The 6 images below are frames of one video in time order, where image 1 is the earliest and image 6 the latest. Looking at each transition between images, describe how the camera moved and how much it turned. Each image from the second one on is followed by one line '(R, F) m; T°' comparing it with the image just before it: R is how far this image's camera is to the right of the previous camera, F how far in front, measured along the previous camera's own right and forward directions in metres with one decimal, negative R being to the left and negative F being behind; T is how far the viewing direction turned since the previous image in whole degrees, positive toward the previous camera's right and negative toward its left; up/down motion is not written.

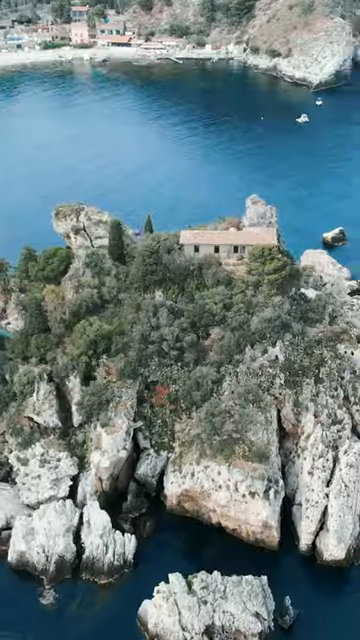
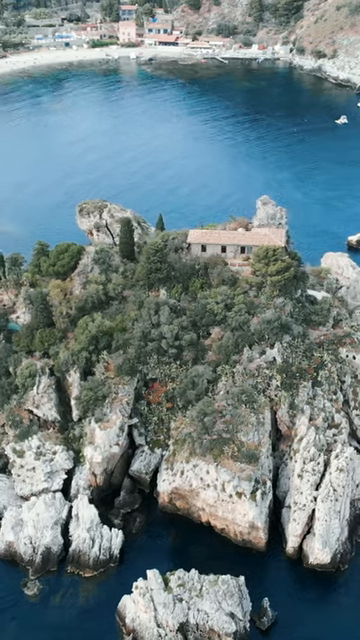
(+2.5, -0.1) m; -3°
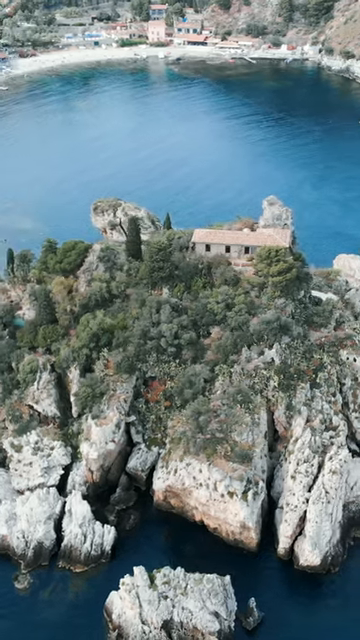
(+1.5, -0.1) m; -2°
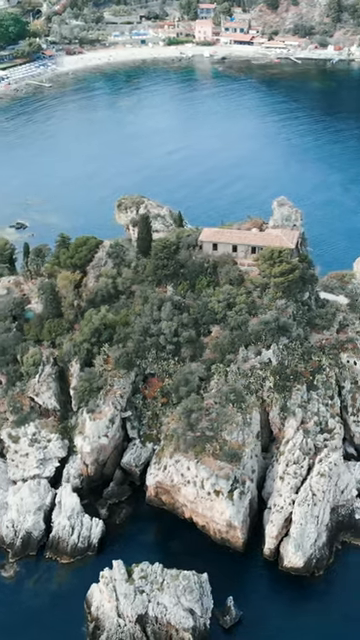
(+2.5, -0.1) m; -3°
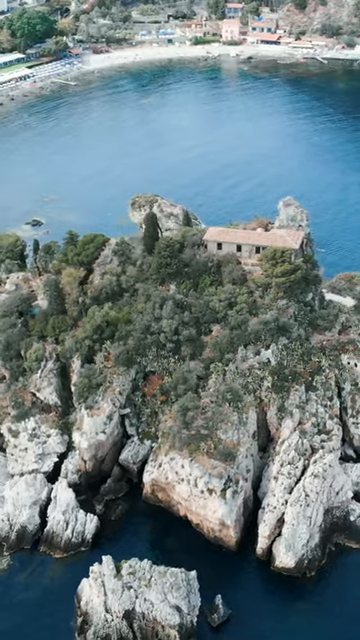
(+1.4, -0.1) m; -2°
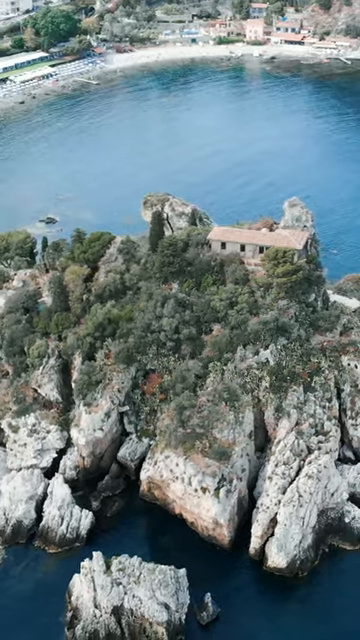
(+1.2, -0.1) m; -2°
